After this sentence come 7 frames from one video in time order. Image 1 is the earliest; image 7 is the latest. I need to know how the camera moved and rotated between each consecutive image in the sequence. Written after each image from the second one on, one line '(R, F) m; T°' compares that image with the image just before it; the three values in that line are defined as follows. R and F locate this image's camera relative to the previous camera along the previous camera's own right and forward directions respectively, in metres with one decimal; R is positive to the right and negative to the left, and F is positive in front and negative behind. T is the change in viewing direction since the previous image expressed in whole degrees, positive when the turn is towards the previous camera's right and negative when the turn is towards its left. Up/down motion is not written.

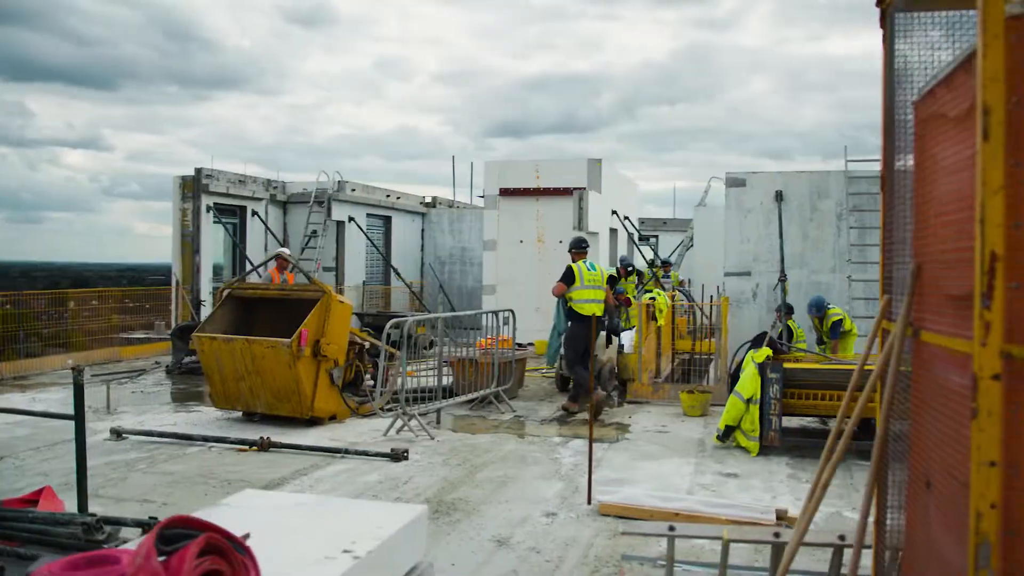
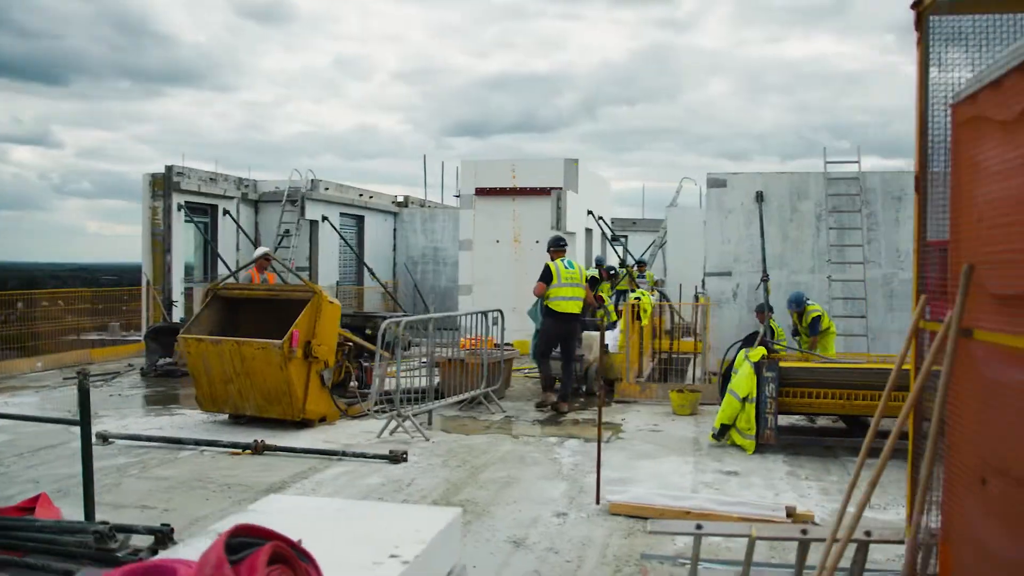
(-0.3, 0.0) m; +3°
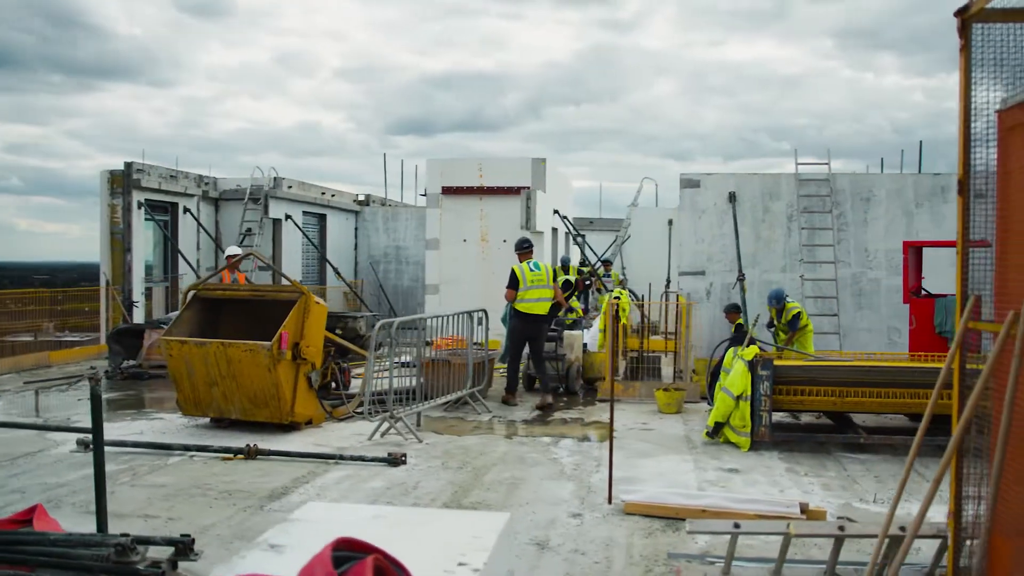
(-0.4, +0.1) m; +4°
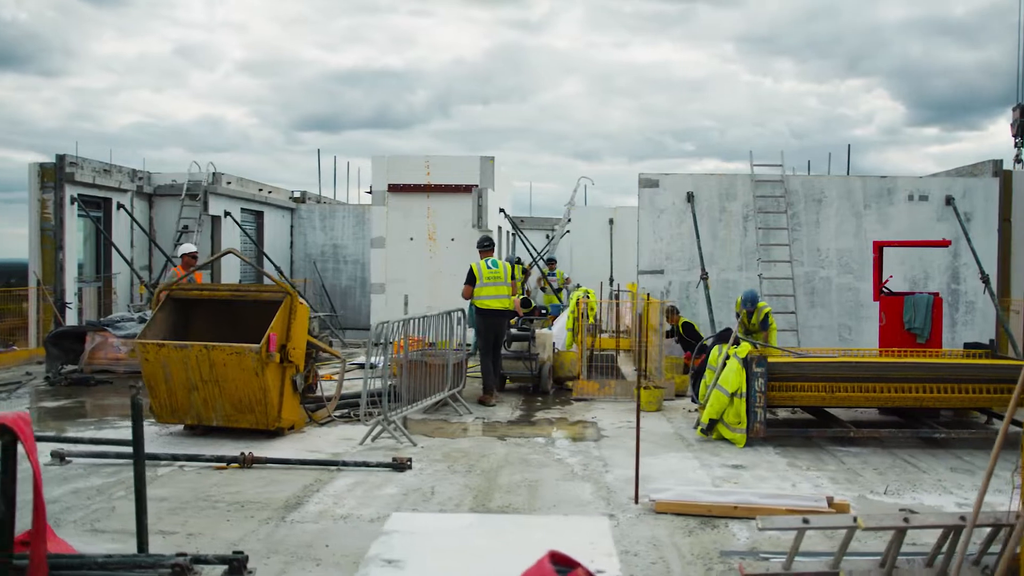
(-0.8, +0.1) m; +6°
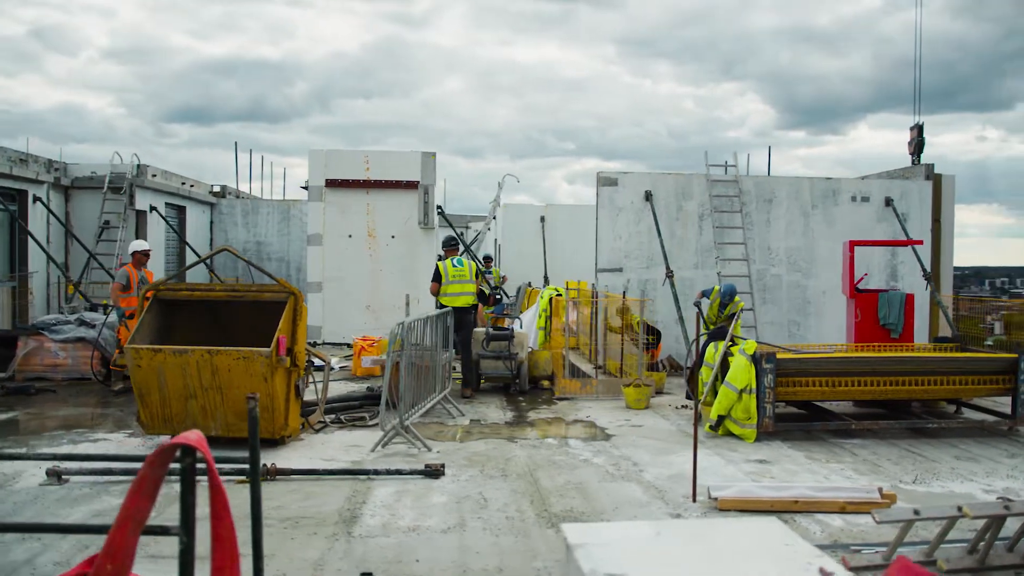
(-1.2, +0.2) m; +8°
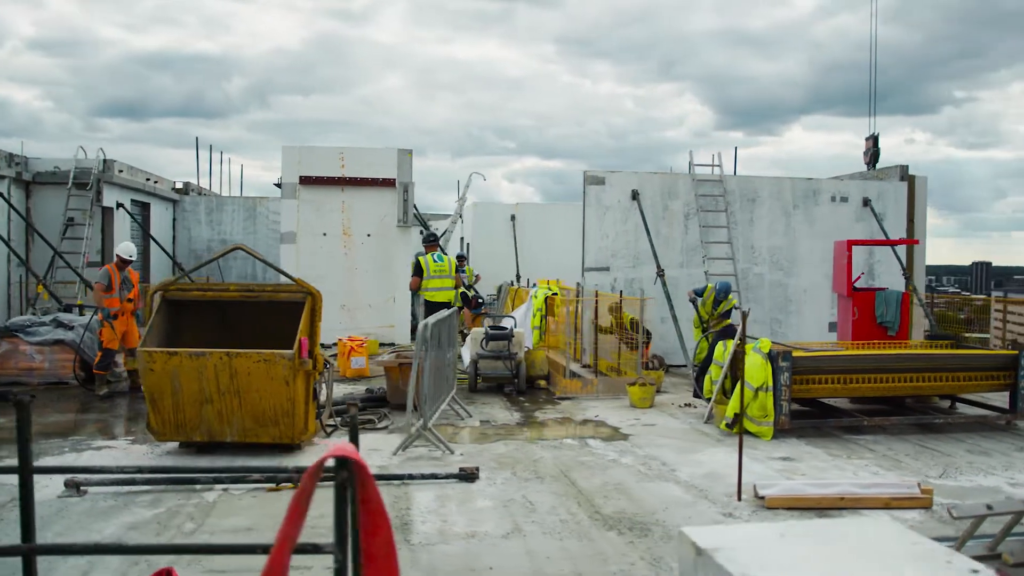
(-0.7, +0.1) m; +4°
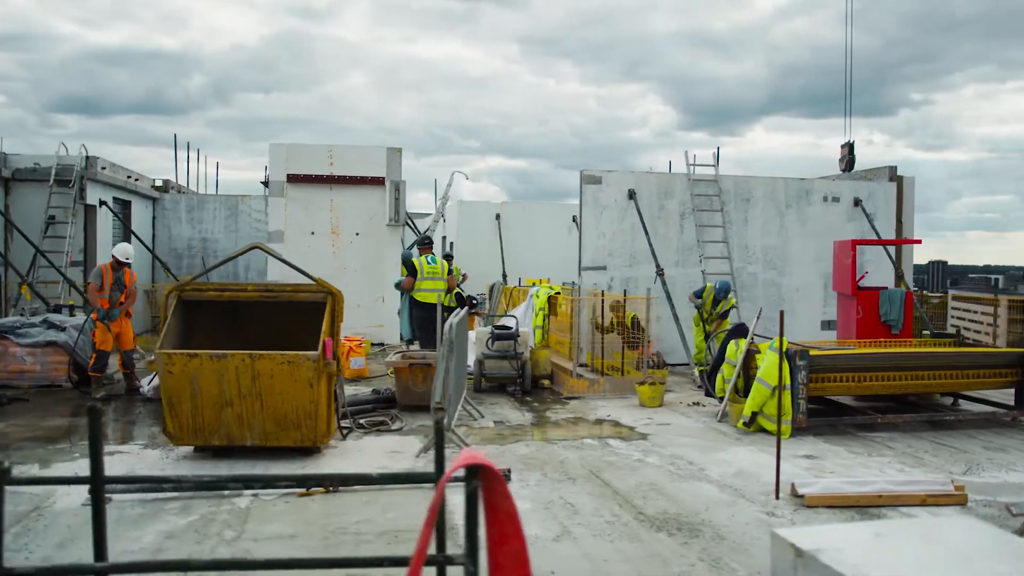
(-0.5, +0.1) m; +3°
